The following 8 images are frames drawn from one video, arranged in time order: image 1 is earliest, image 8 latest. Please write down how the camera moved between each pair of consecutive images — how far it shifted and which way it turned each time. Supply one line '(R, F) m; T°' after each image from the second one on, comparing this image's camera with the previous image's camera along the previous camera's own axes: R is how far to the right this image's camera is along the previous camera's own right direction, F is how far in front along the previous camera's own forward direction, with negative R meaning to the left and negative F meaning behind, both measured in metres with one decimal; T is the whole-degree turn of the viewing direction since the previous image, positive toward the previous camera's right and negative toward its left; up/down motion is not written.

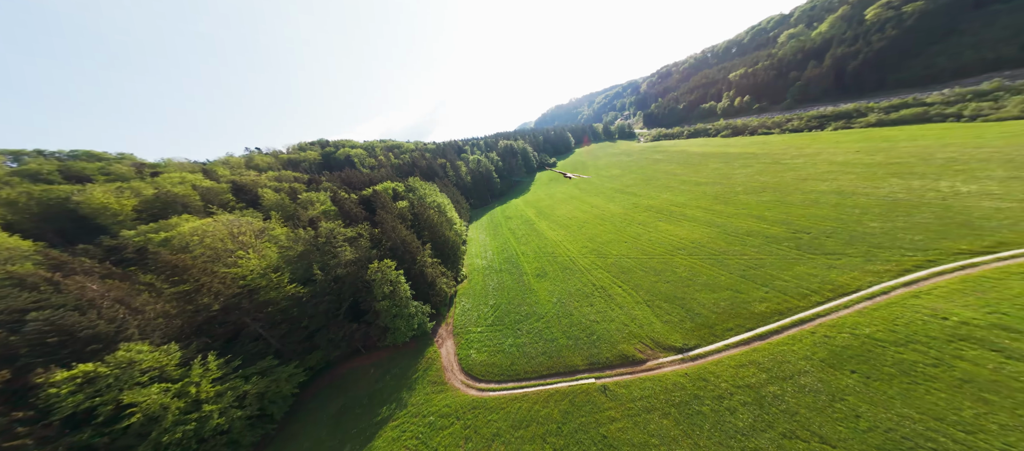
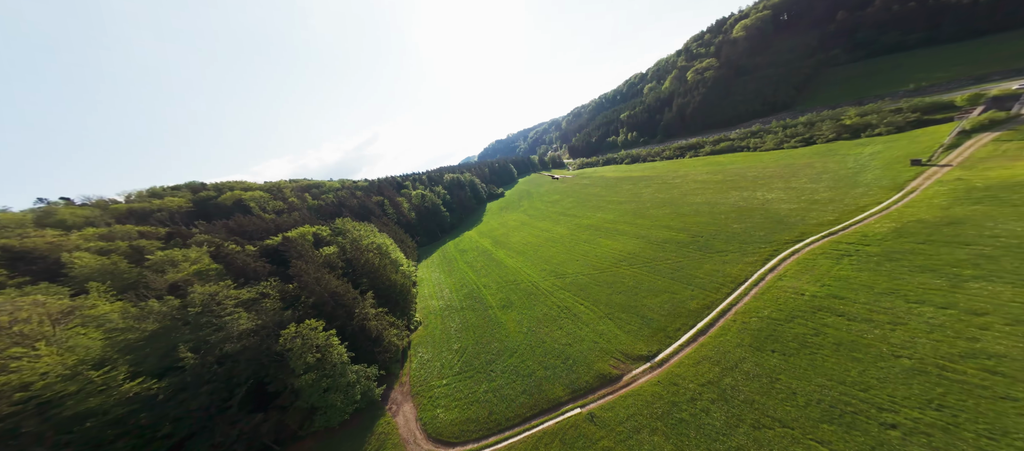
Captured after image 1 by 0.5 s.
(-2.9, -0.3) m; +18°
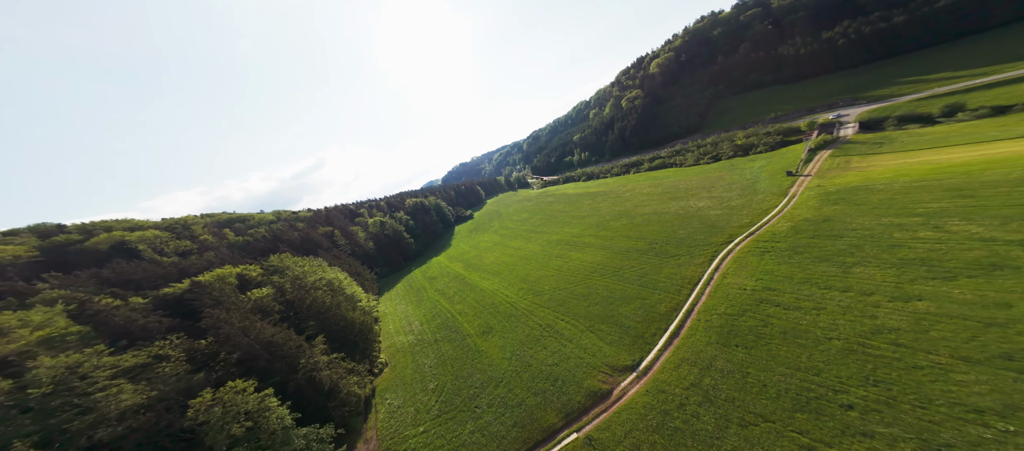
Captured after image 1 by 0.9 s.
(-1.7, +0.4) m; +11°
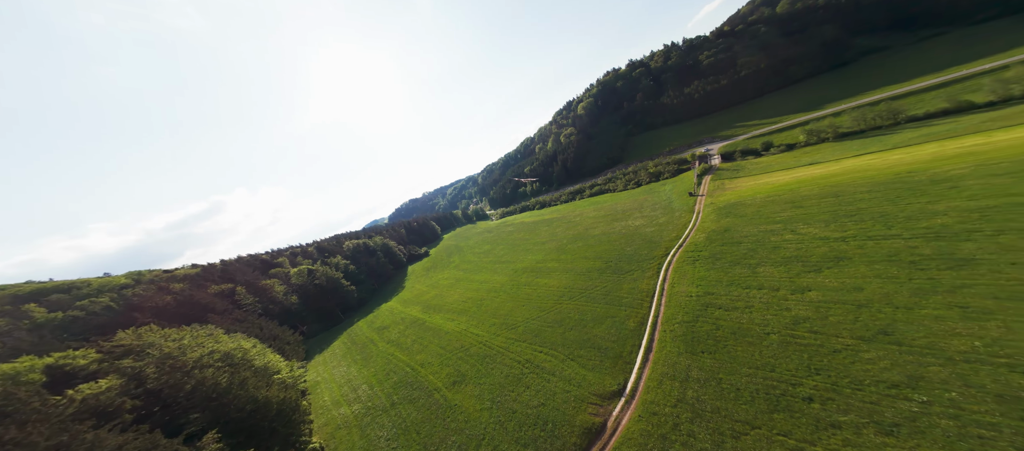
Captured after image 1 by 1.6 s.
(-1.9, +1.0) m; +14°
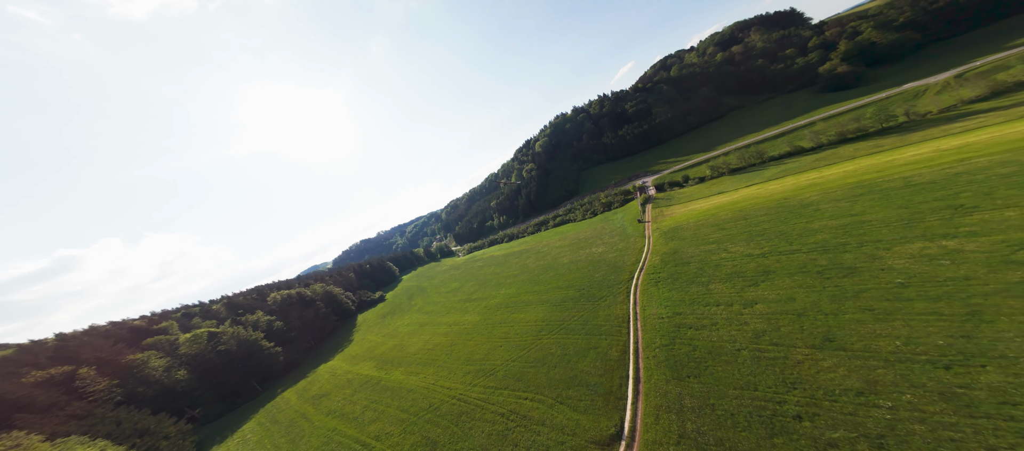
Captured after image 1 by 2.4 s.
(-1.4, +1.3) m; +11°
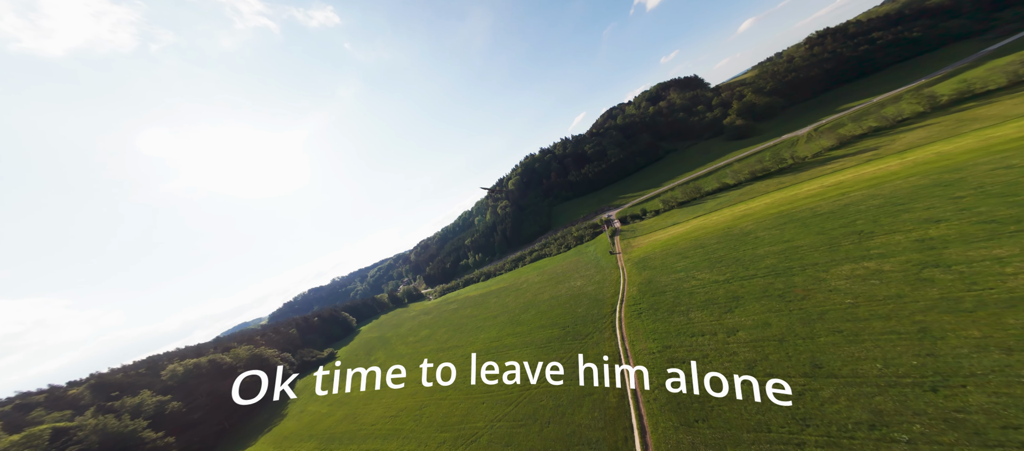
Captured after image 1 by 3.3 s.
(-1.0, +1.4) m; +7°
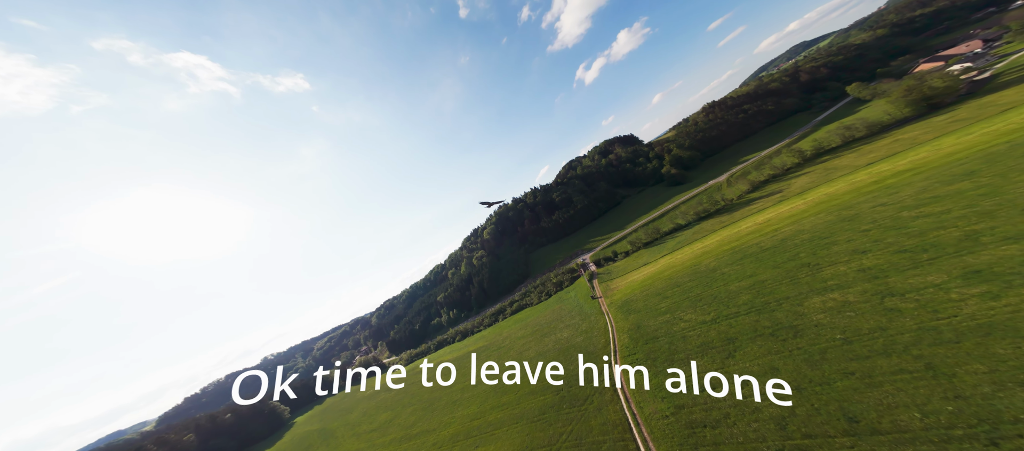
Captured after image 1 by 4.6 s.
(-0.6, +2.2) m; +6°
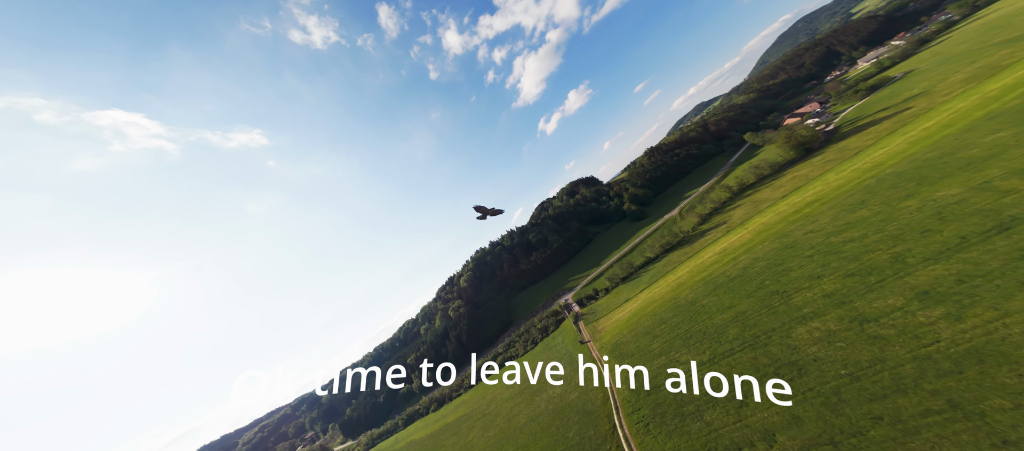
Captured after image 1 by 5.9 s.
(-0.5, +2.0) m; +5°
